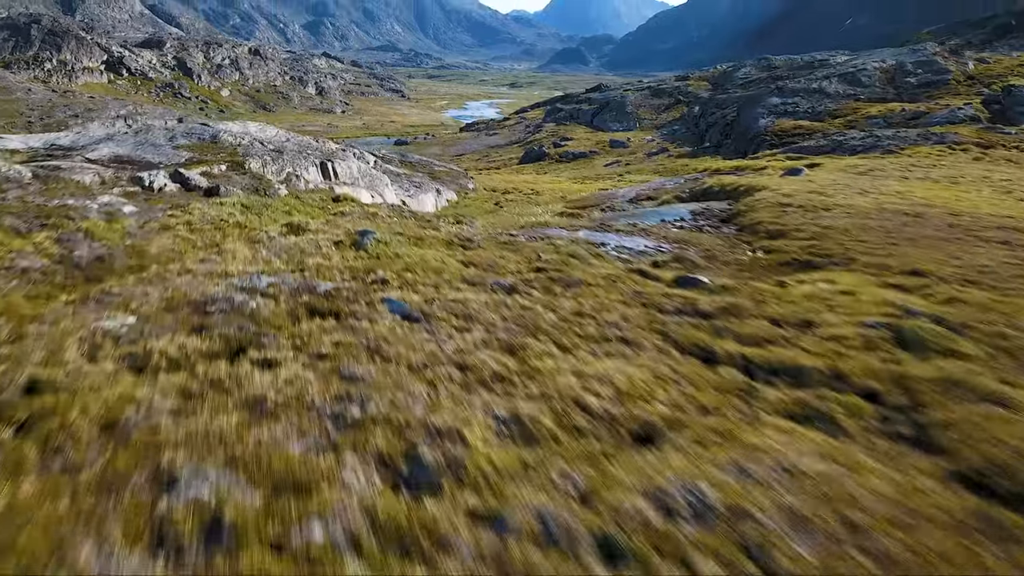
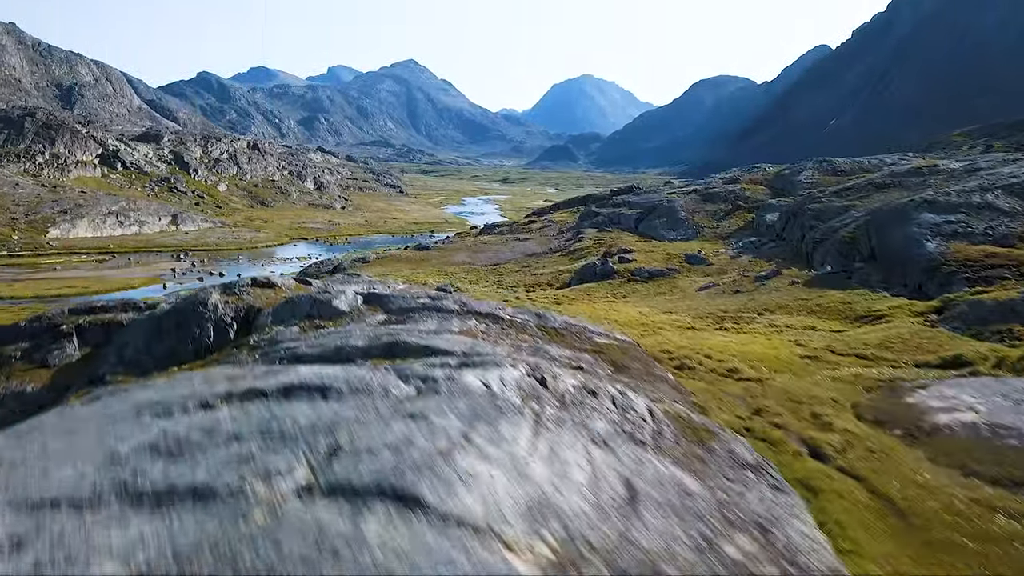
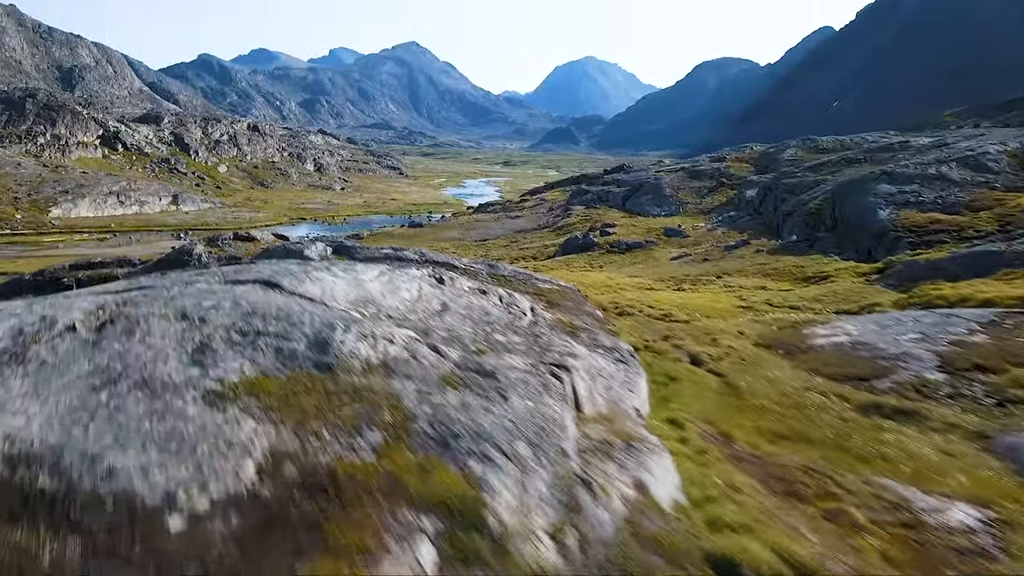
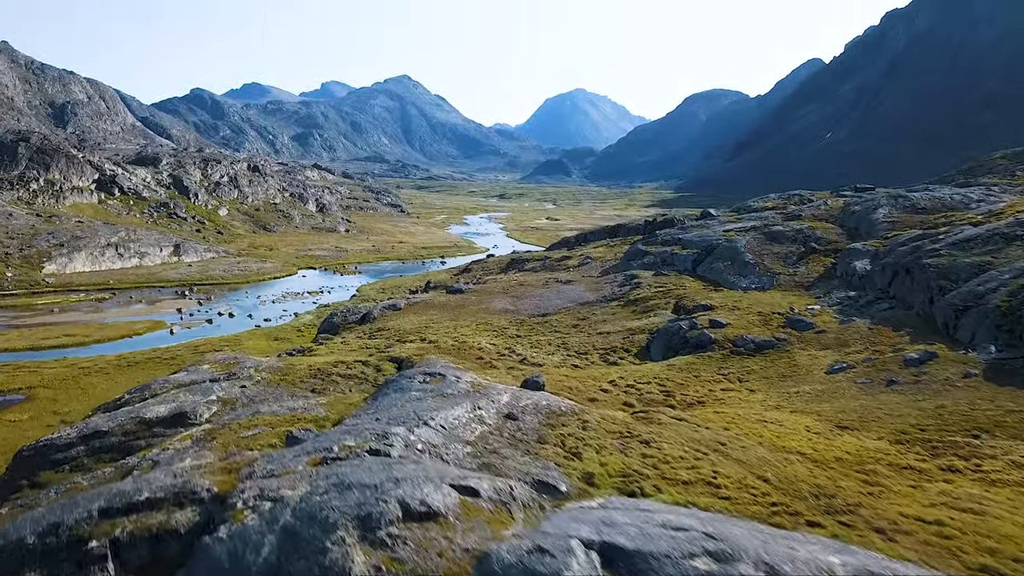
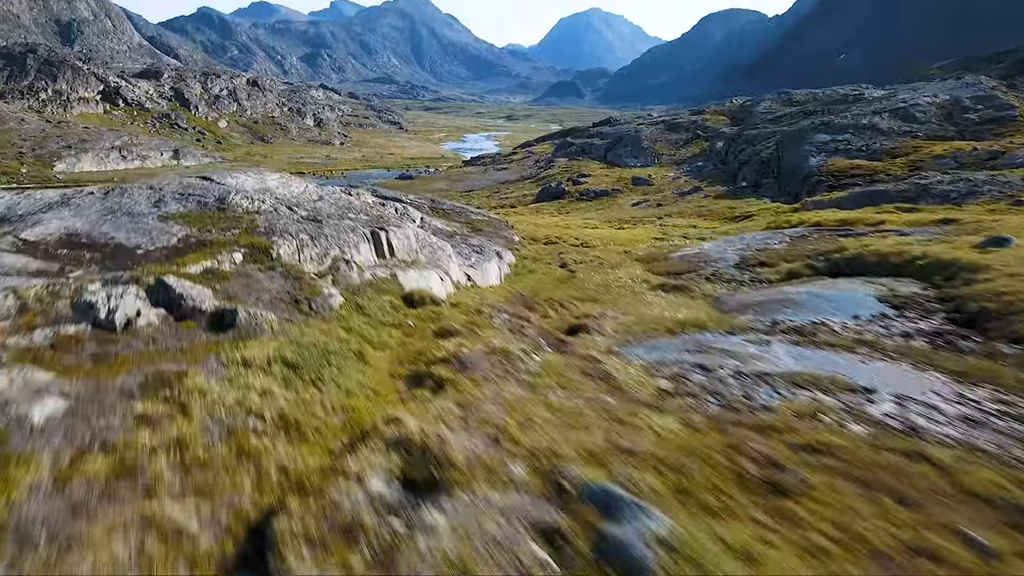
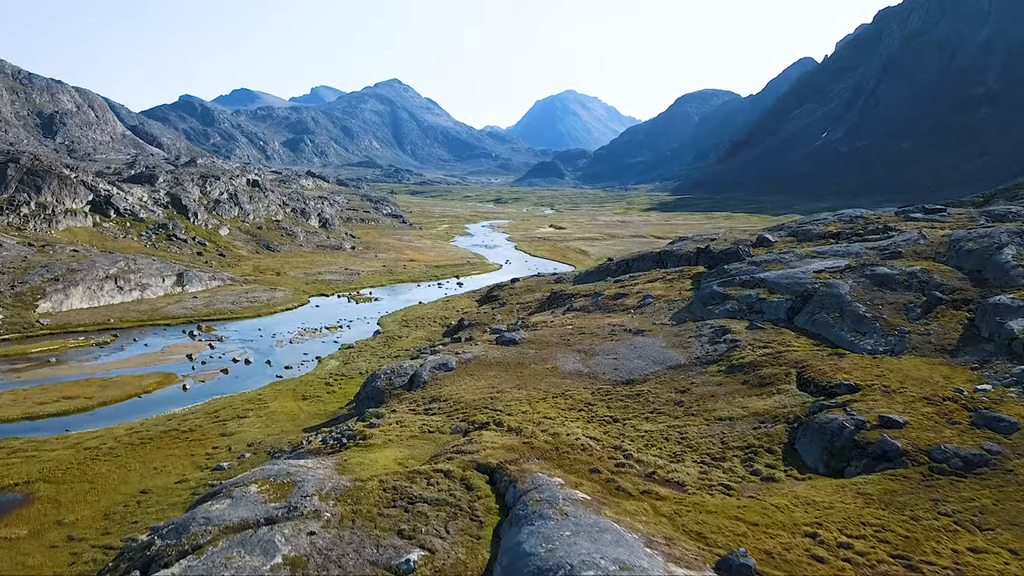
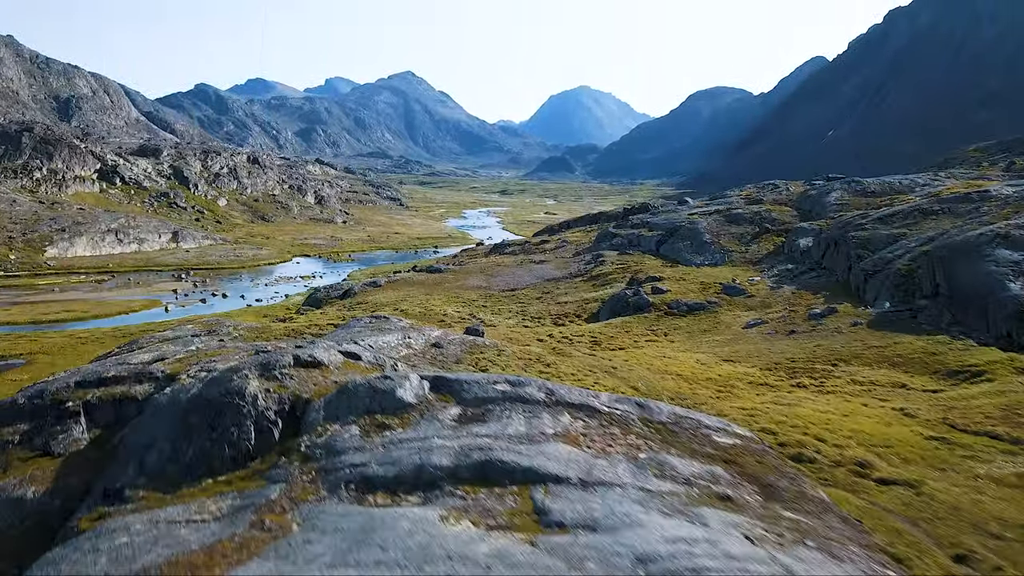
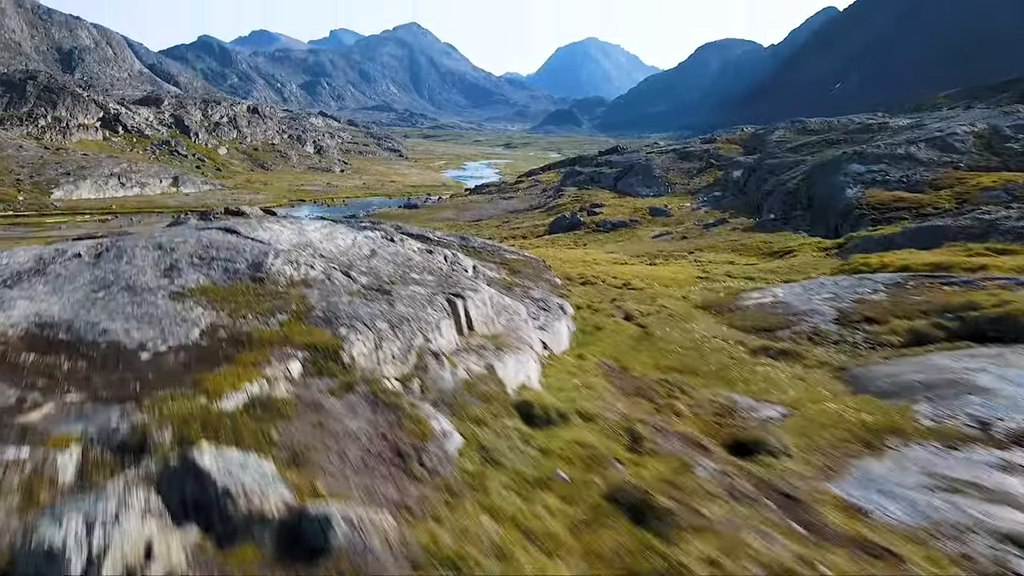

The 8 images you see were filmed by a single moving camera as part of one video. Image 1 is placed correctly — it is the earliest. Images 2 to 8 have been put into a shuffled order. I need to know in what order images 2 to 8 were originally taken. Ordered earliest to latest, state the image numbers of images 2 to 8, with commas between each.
5, 8, 3, 2, 7, 4, 6
